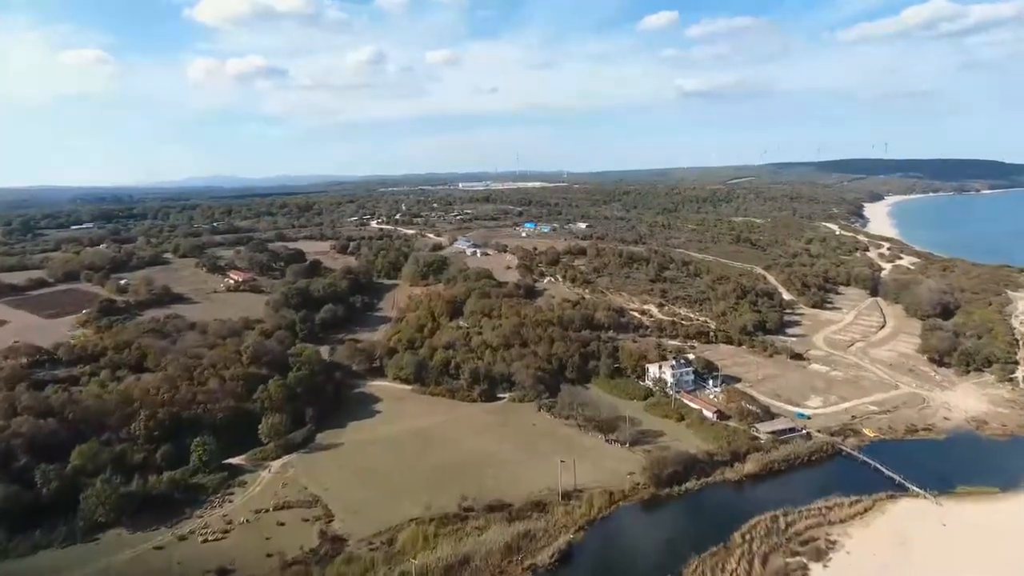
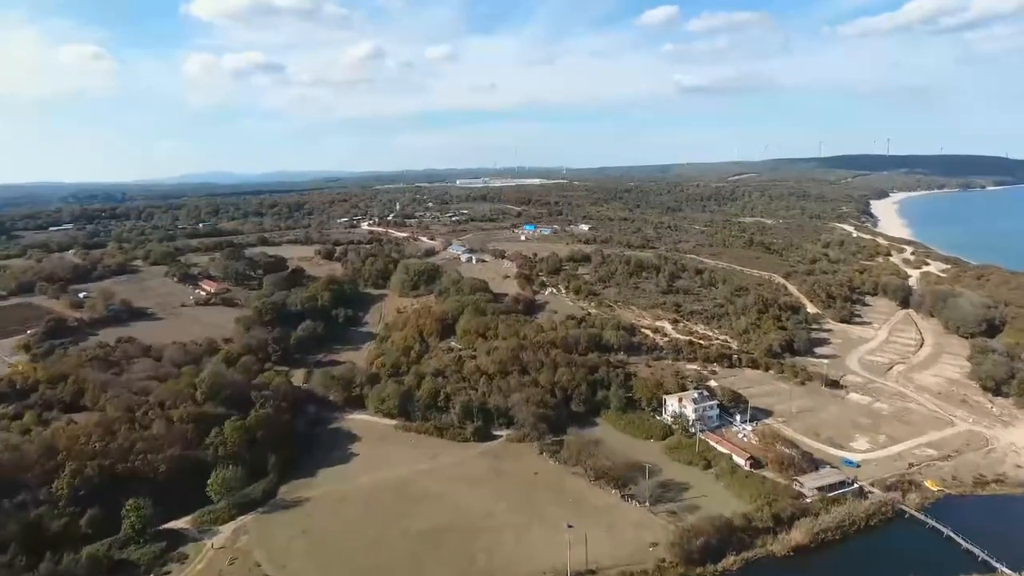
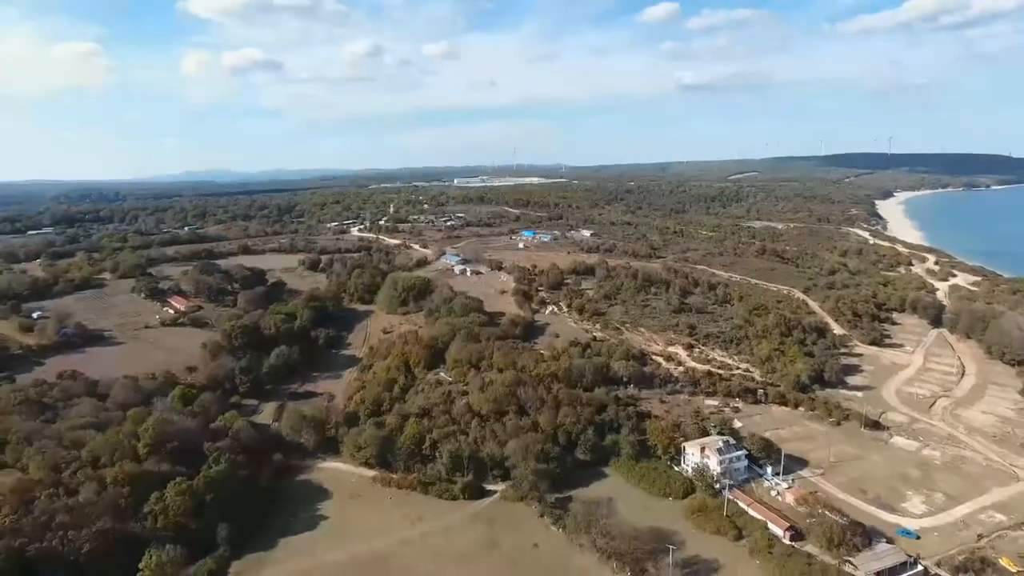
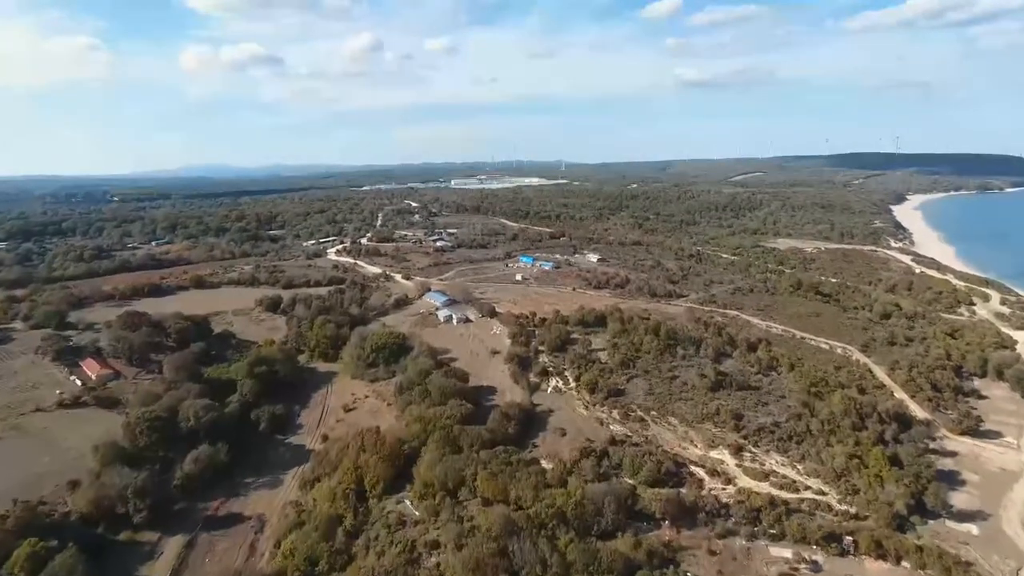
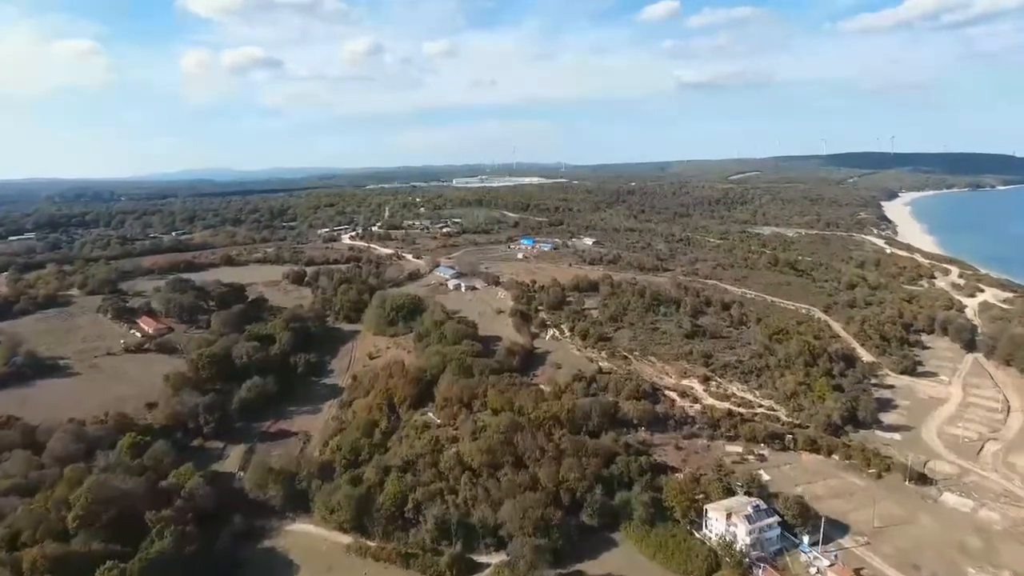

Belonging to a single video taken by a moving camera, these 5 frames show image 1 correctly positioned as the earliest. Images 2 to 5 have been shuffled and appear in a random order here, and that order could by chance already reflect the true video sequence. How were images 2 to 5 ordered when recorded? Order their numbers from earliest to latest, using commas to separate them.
2, 3, 5, 4
